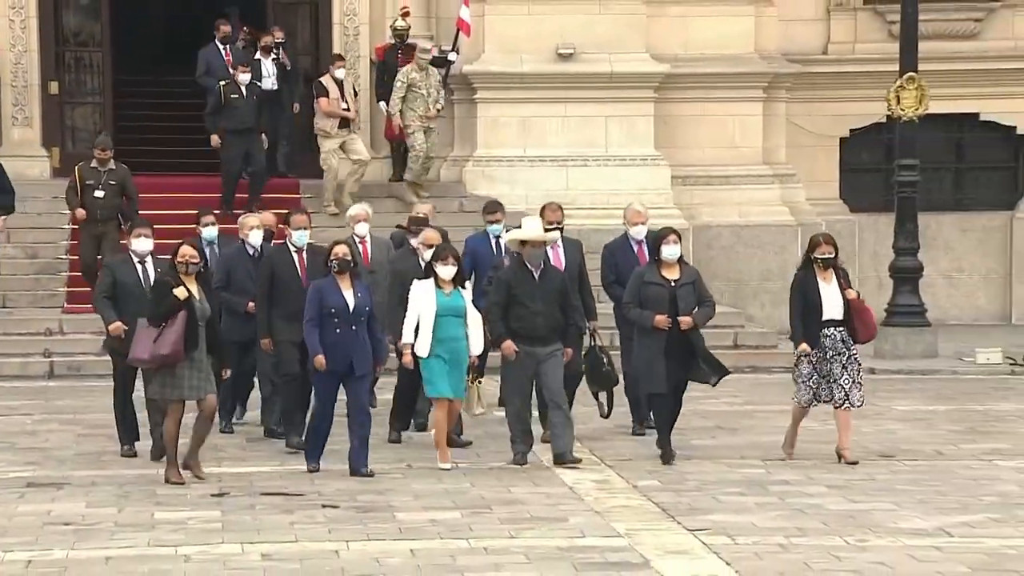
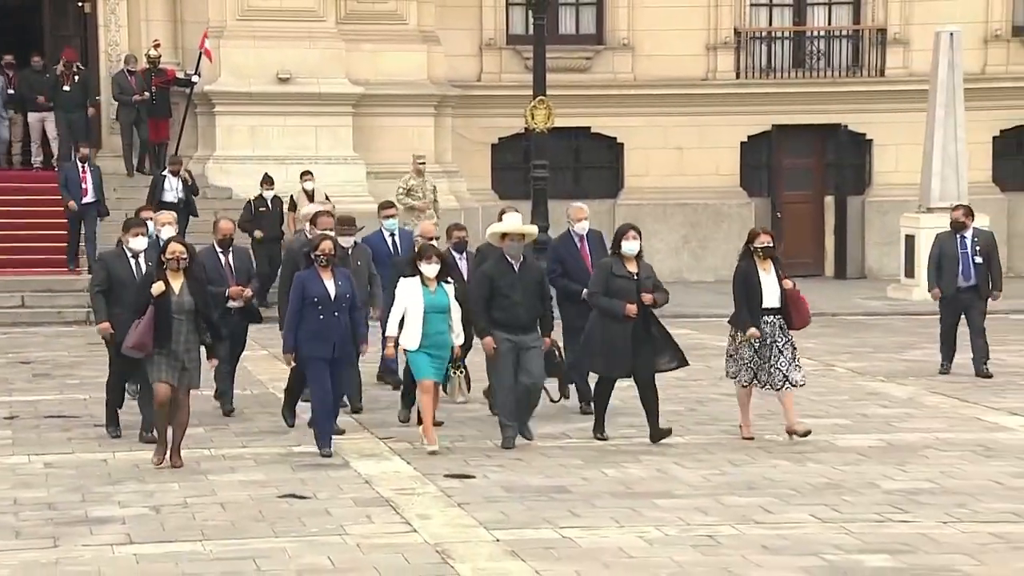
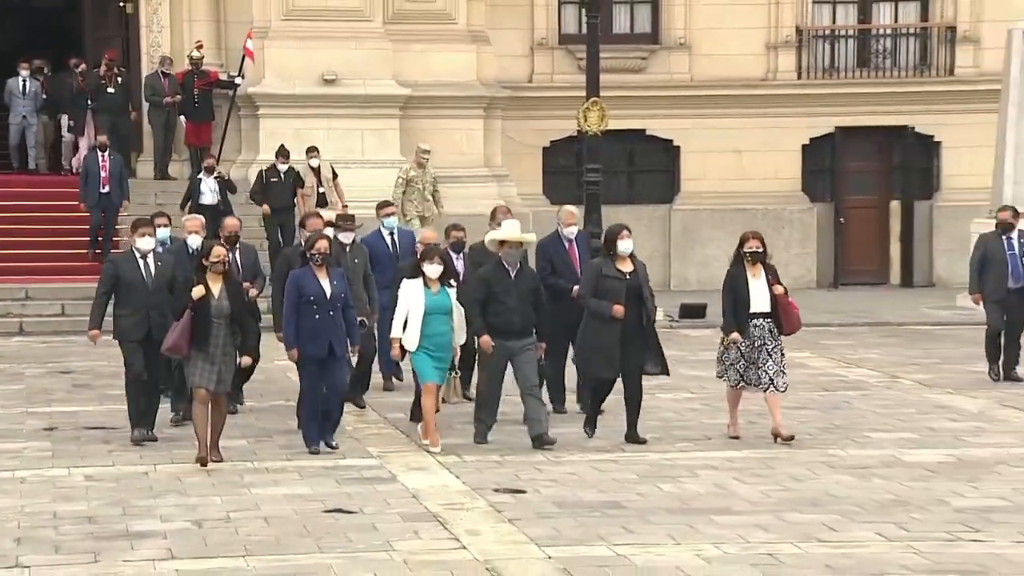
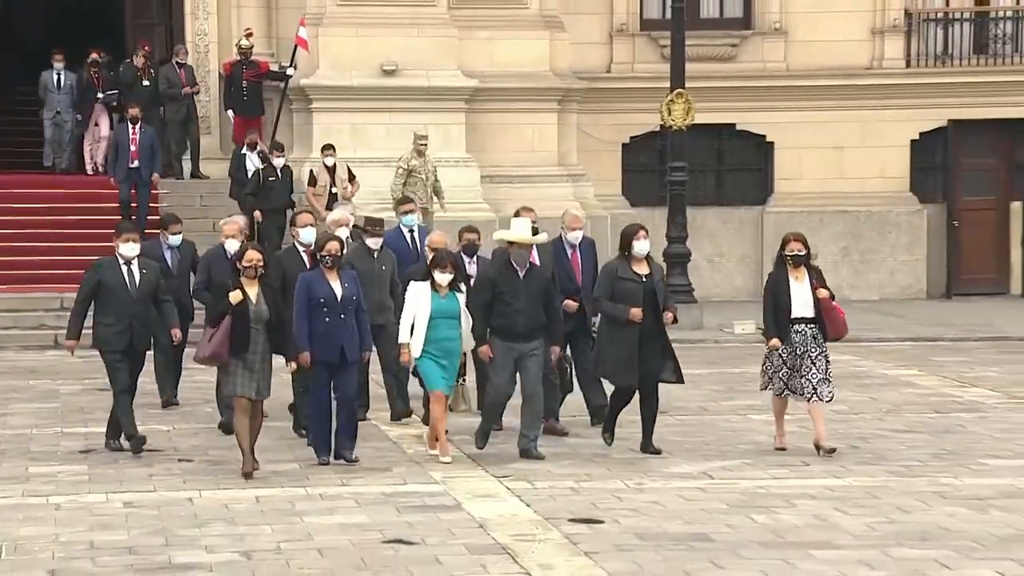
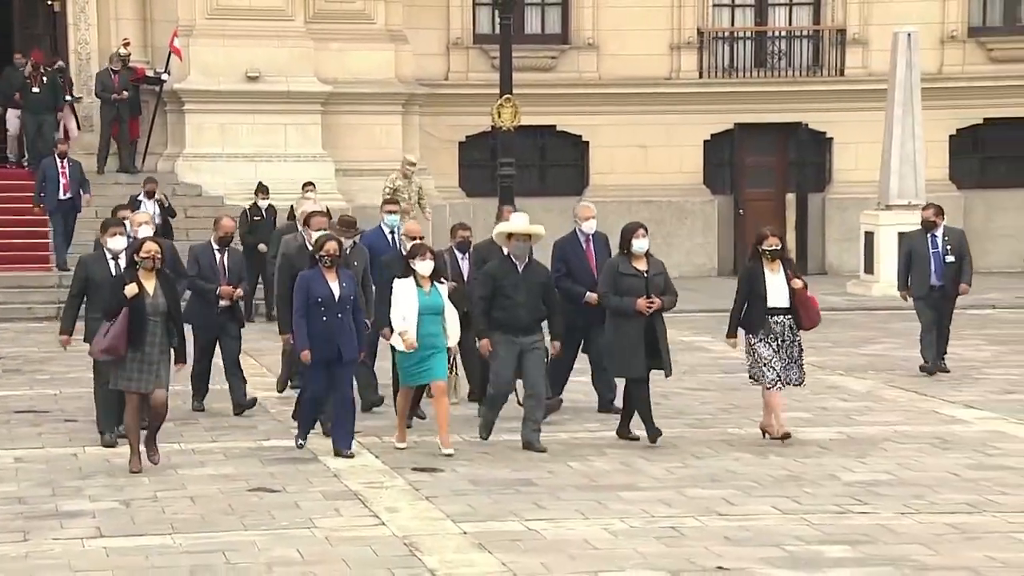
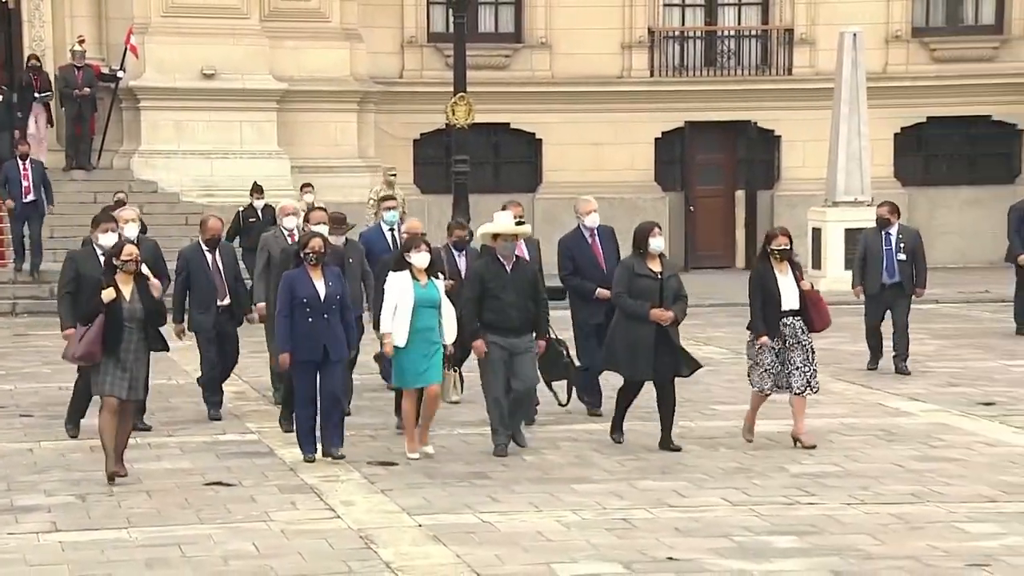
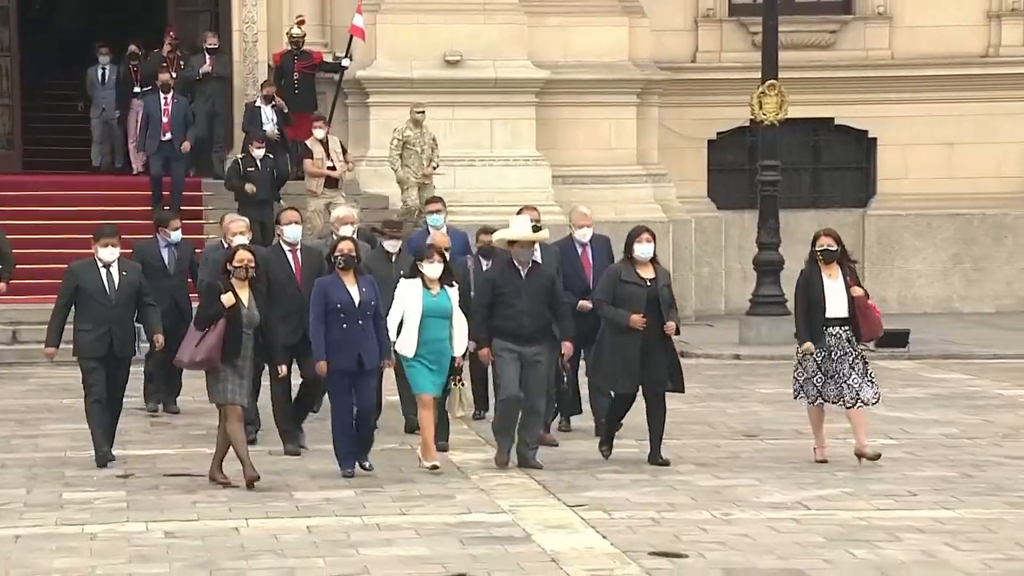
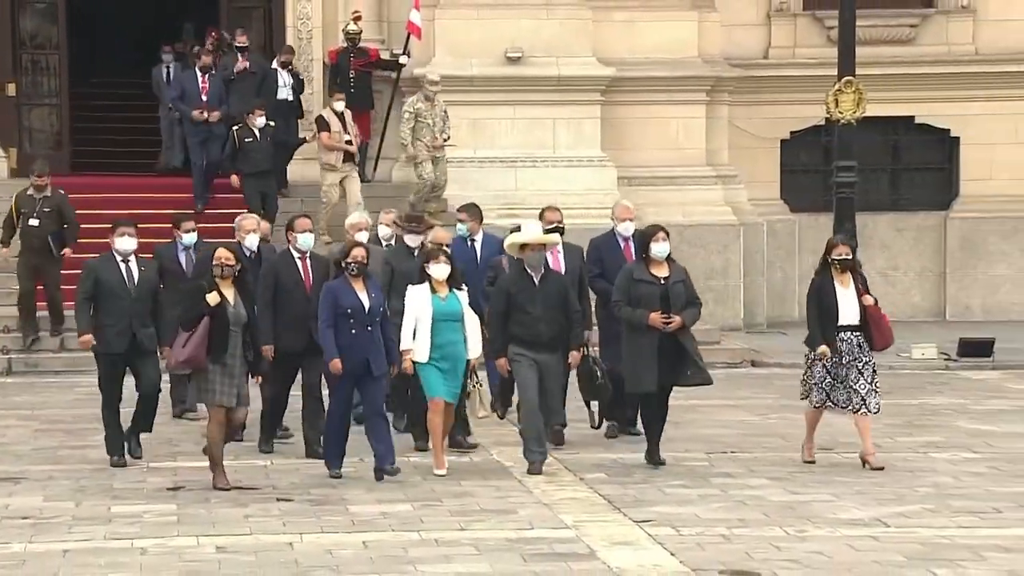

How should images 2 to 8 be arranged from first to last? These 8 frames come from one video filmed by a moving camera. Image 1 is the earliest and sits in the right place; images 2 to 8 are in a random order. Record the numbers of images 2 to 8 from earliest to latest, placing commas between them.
8, 7, 4, 3, 2, 5, 6
